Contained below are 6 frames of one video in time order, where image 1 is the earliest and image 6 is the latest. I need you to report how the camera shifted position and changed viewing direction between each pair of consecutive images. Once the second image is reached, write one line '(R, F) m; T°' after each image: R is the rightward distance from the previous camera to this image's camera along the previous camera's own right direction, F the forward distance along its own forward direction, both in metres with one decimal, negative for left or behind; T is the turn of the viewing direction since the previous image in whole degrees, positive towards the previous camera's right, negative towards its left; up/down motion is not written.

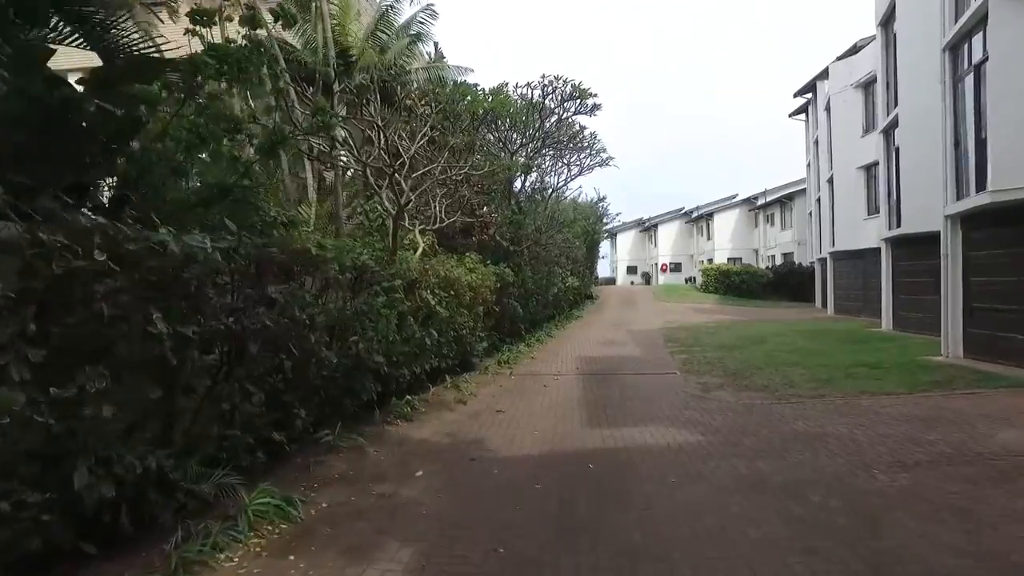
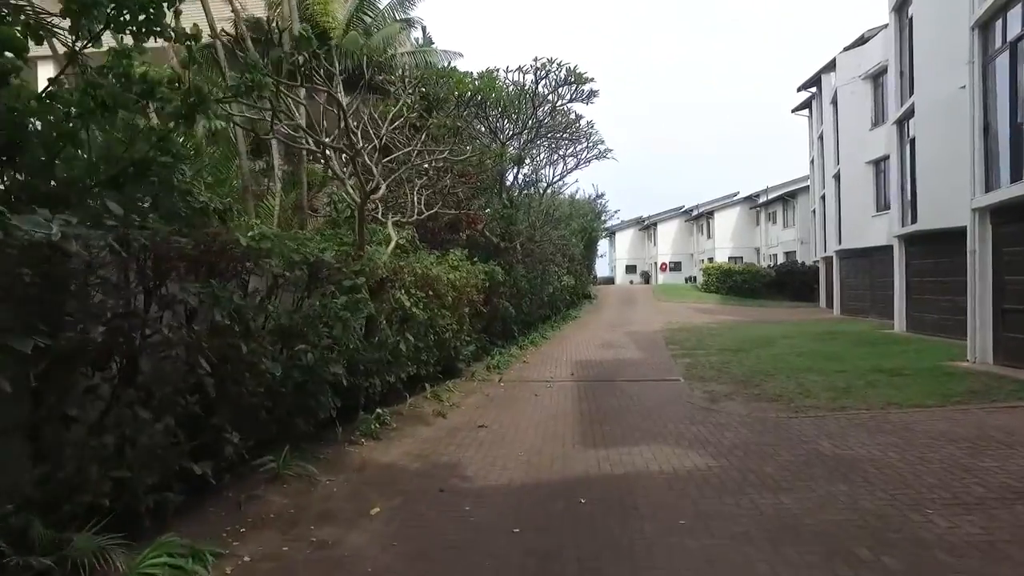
(+0.2, +1.0) m; 0°
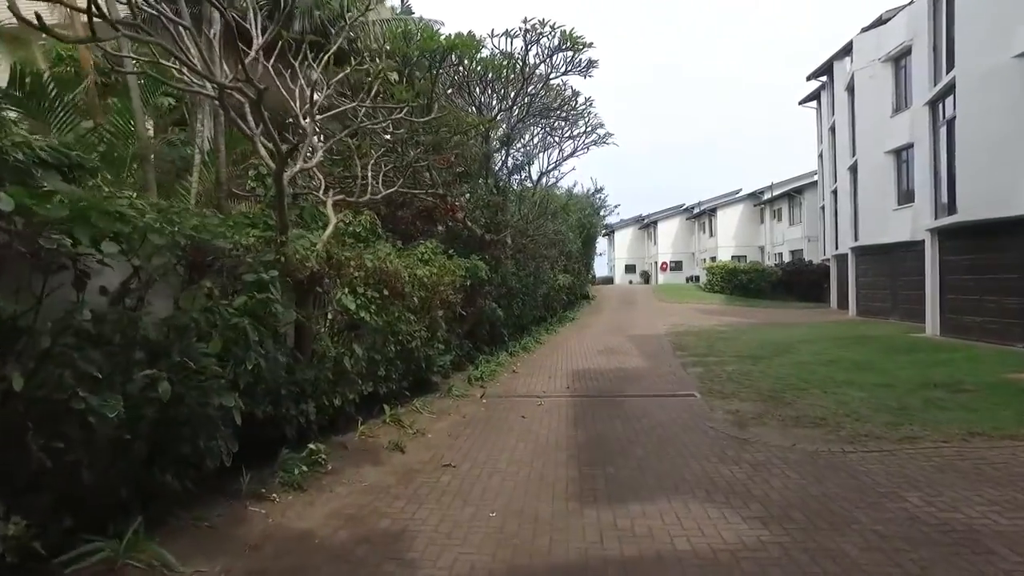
(+0.2, +1.9) m; 0°
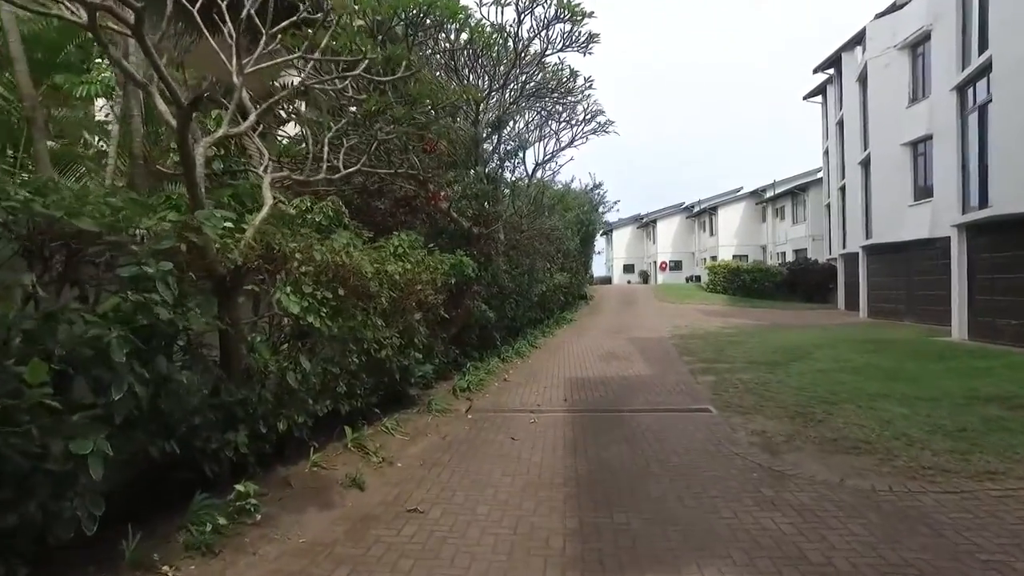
(+0.1, +1.3) m; 0°
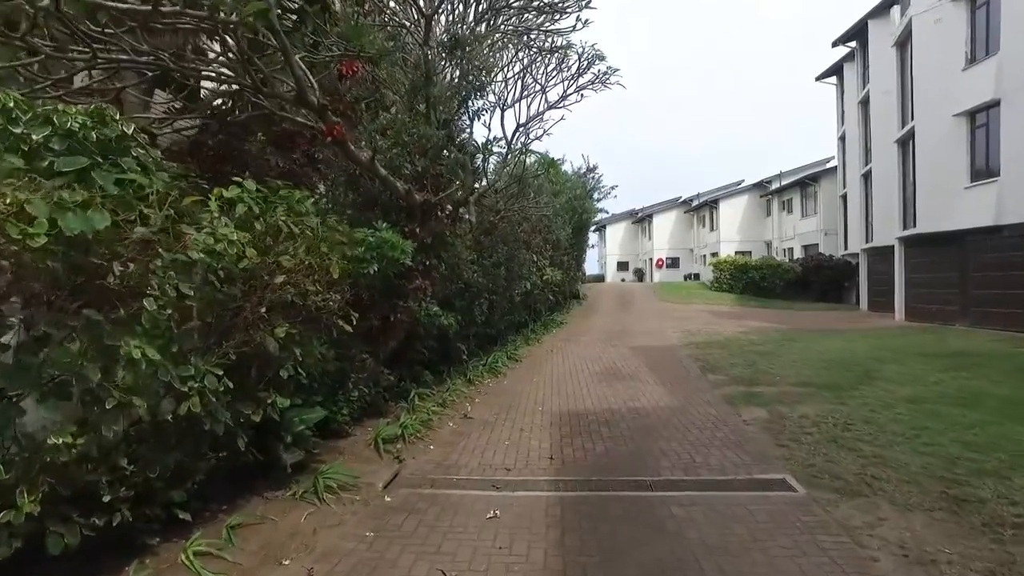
(+0.4, +3.8) m; +1°
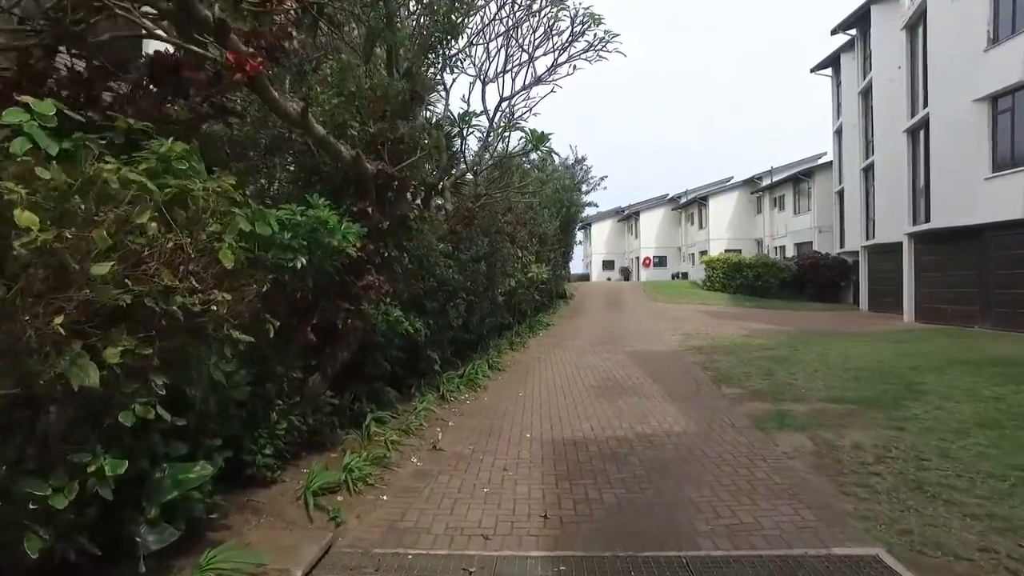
(0.0, +1.8) m; +1°
